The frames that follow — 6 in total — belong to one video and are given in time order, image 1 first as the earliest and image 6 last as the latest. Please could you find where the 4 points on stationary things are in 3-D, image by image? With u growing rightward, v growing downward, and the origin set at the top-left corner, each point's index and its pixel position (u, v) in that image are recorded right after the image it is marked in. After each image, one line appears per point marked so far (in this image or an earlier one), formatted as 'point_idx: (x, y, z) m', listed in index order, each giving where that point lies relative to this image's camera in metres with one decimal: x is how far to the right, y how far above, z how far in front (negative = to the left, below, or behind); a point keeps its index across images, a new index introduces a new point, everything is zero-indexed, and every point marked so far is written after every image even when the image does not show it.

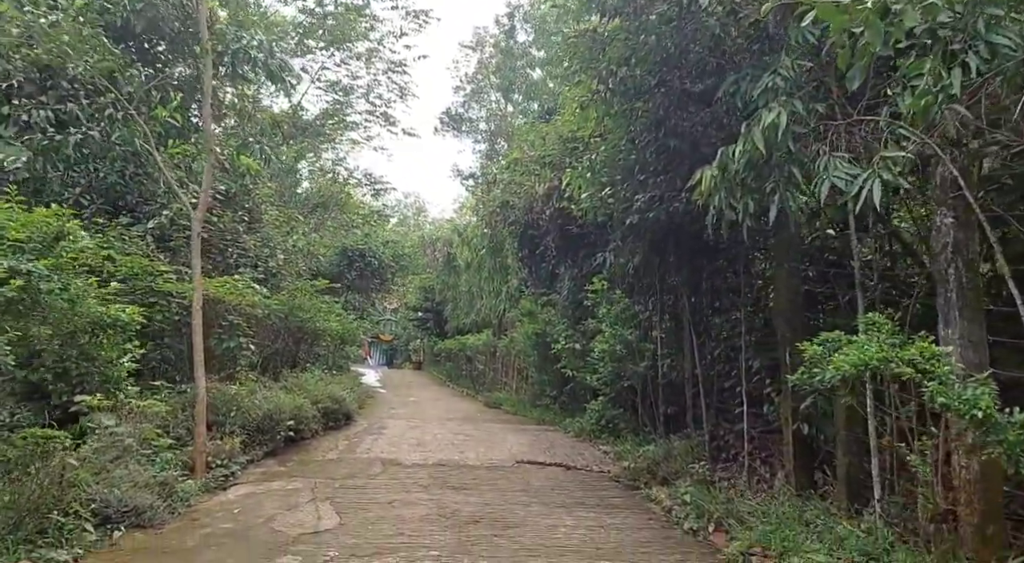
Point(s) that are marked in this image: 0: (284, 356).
0: (-3.4, -1.1, +9.3) m
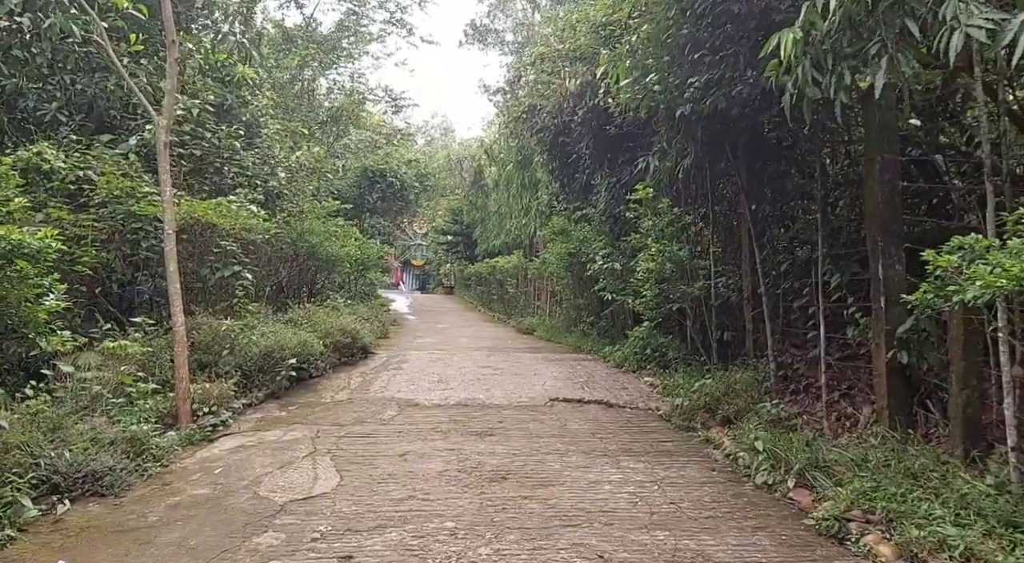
0: (-3.0, 0.0, +8.6) m
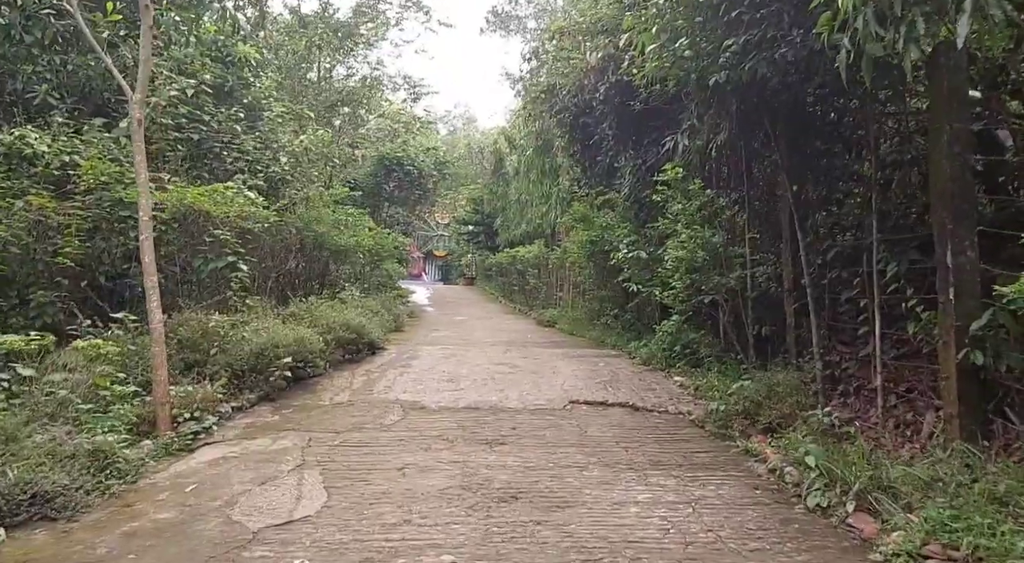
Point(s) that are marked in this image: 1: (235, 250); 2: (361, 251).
0: (-2.8, +0.1, +8.2) m
1: (-2.6, +0.3, +5.9) m
2: (-2.3, +0.5, +9.8) m
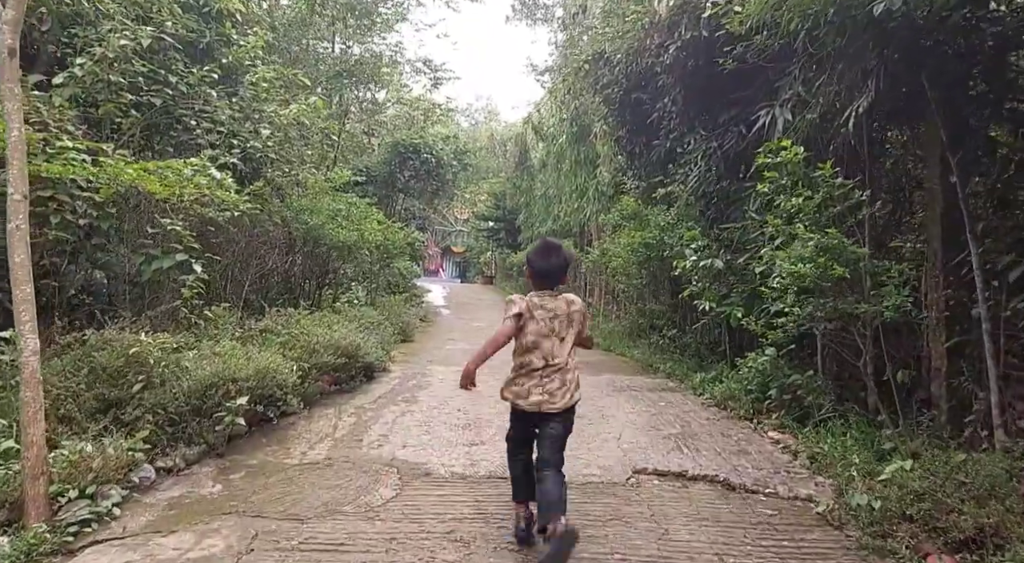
0: (-2.4, 0.0, +6.8) m
1: (-2.3, +0.3, +4.6) m
2: (-1.9, +0.4, +8.4) m
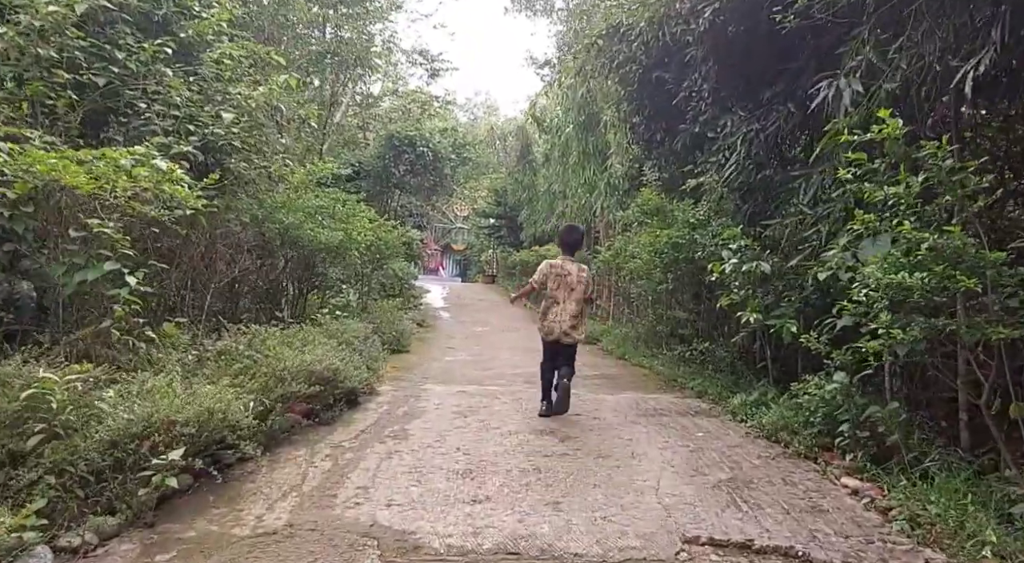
0: (-2.4, 0.0, +6.0) m
1: (-2.3, +0.2, +3.7) m
2: (-1.9, +0.4, +7.5) m
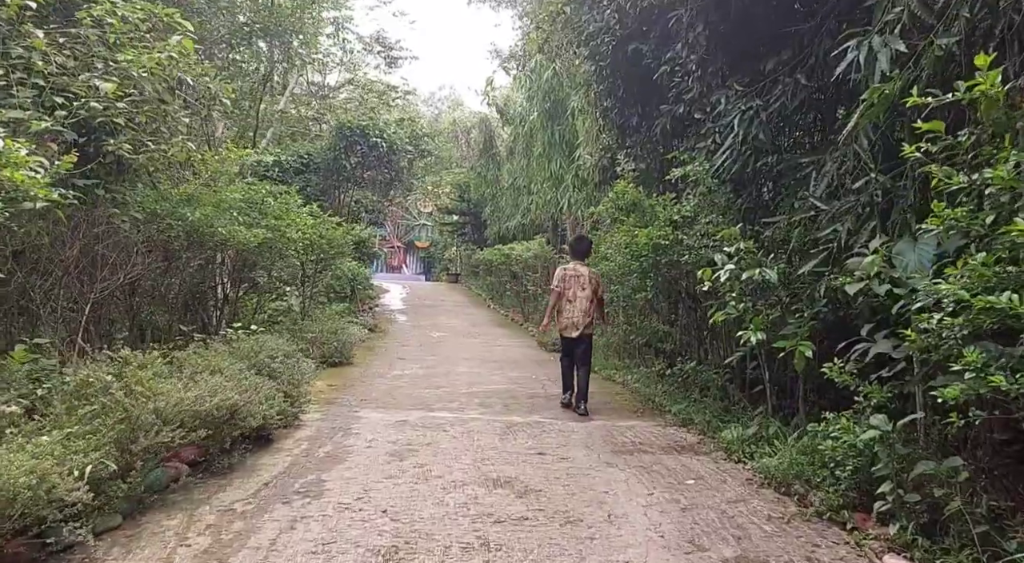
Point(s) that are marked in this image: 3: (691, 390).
0: (-2.7, -0.1, +5.0) m
1: (-2.5, +0.1, +2.8) m
2: (-2.3, +0.3, +6.6) m
3: (+1.4, -0.9, +5.0) m
